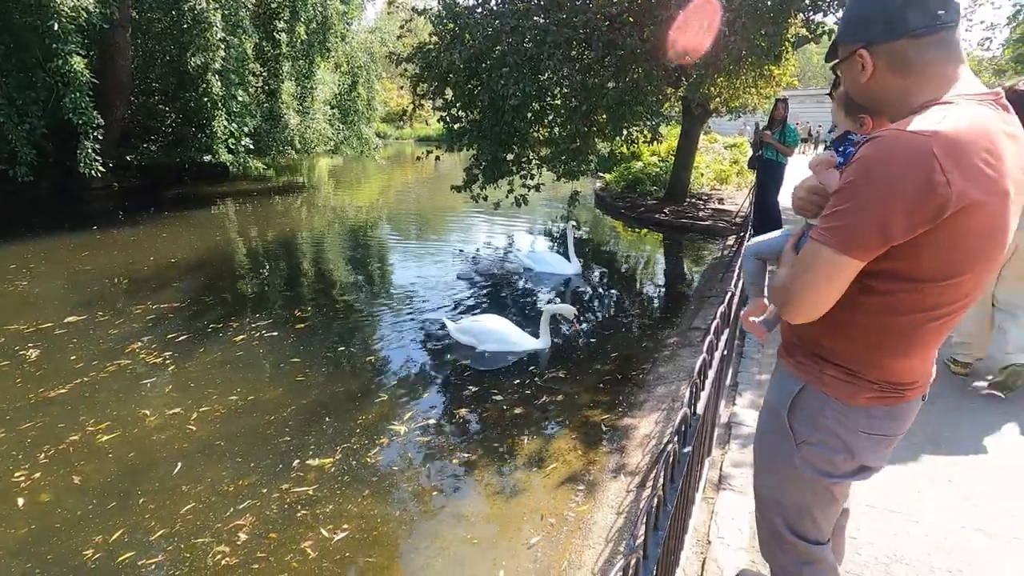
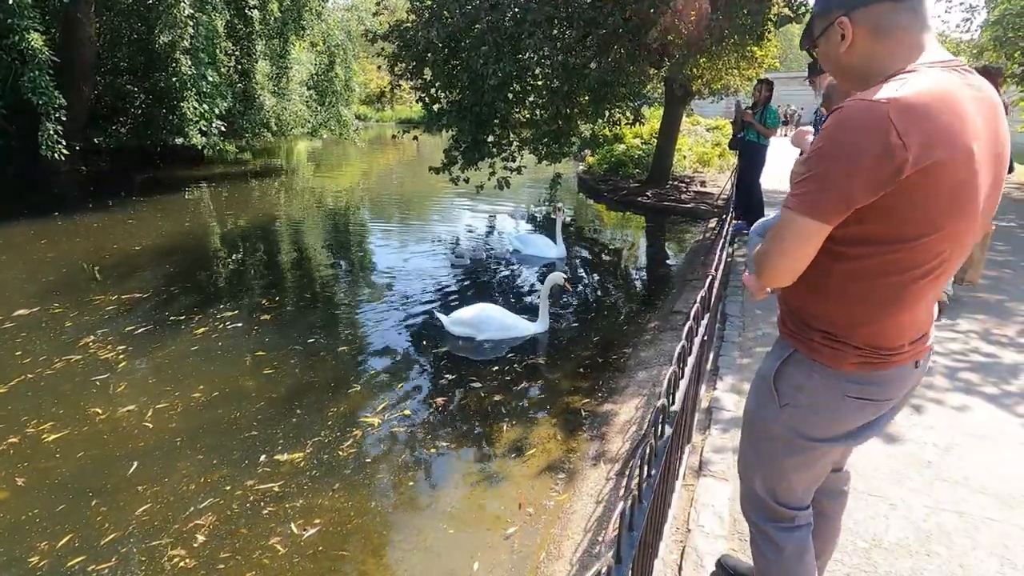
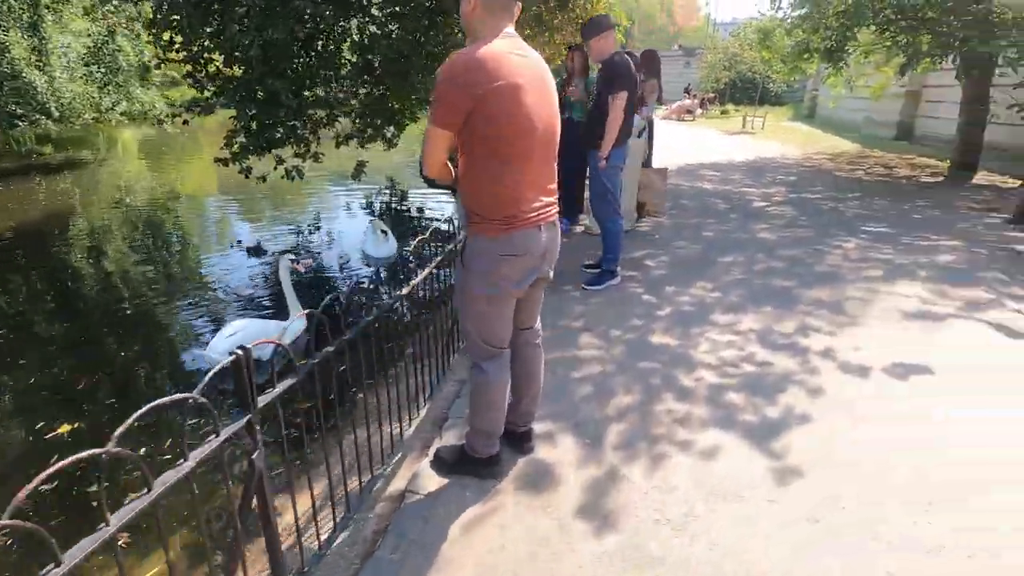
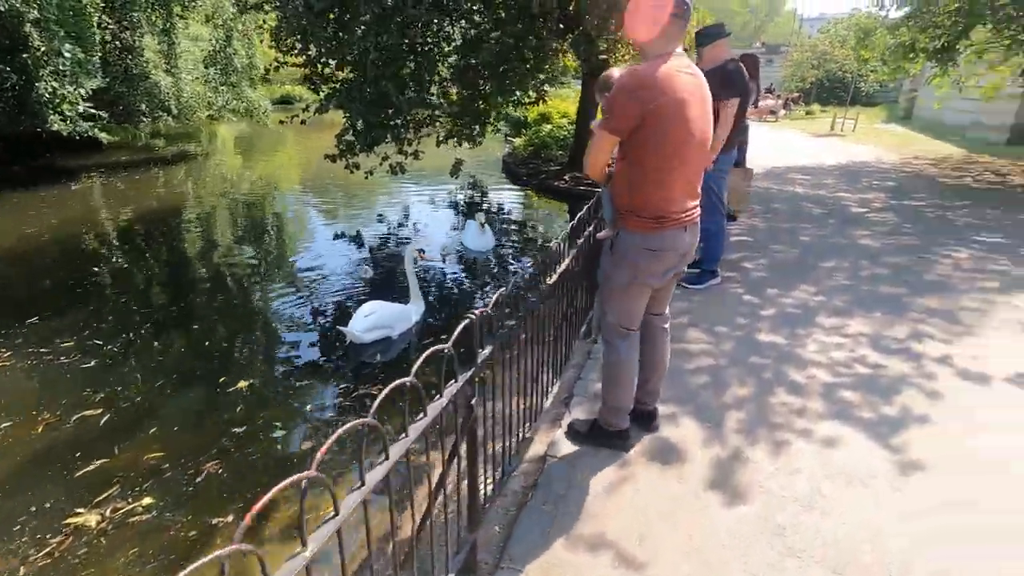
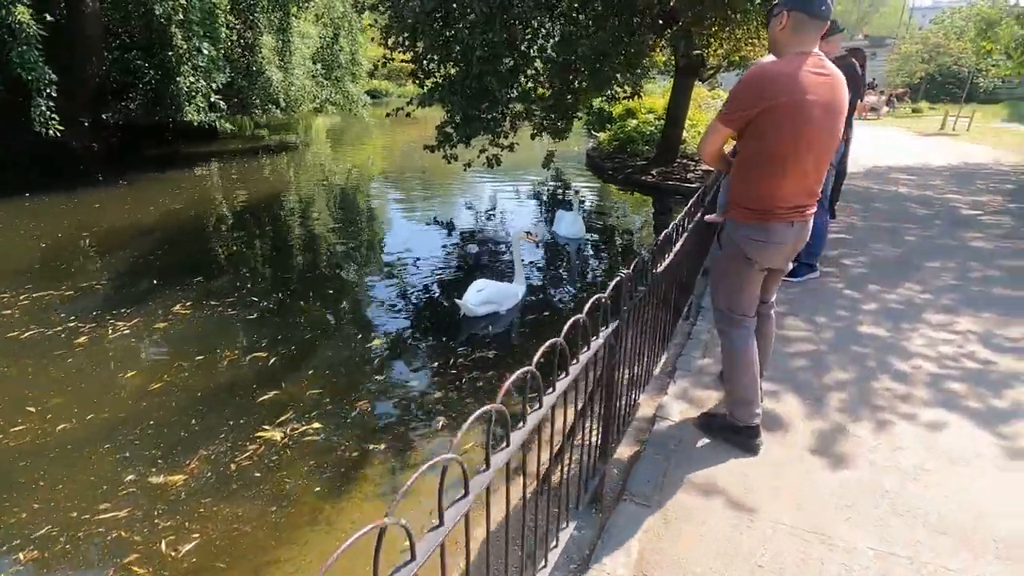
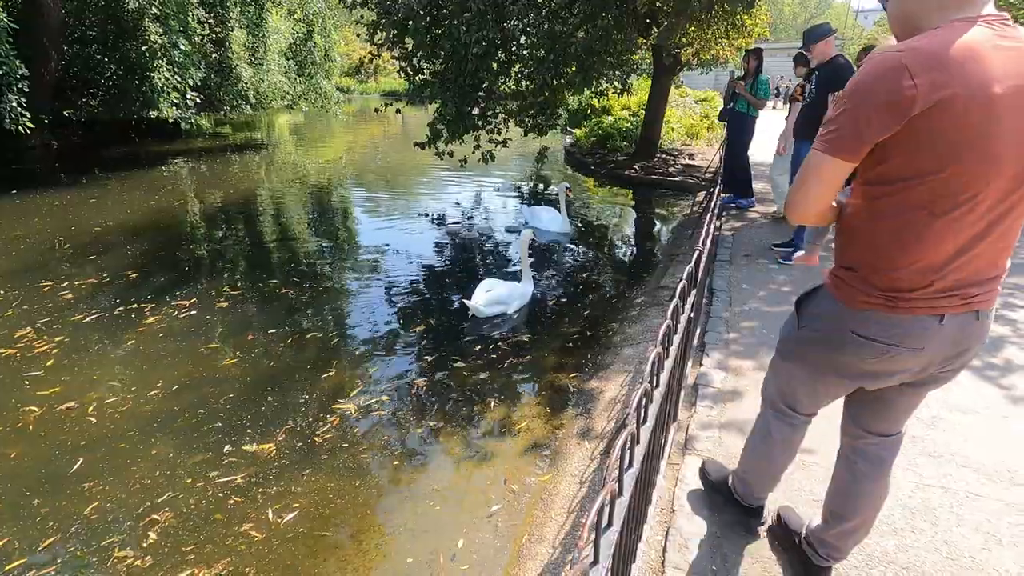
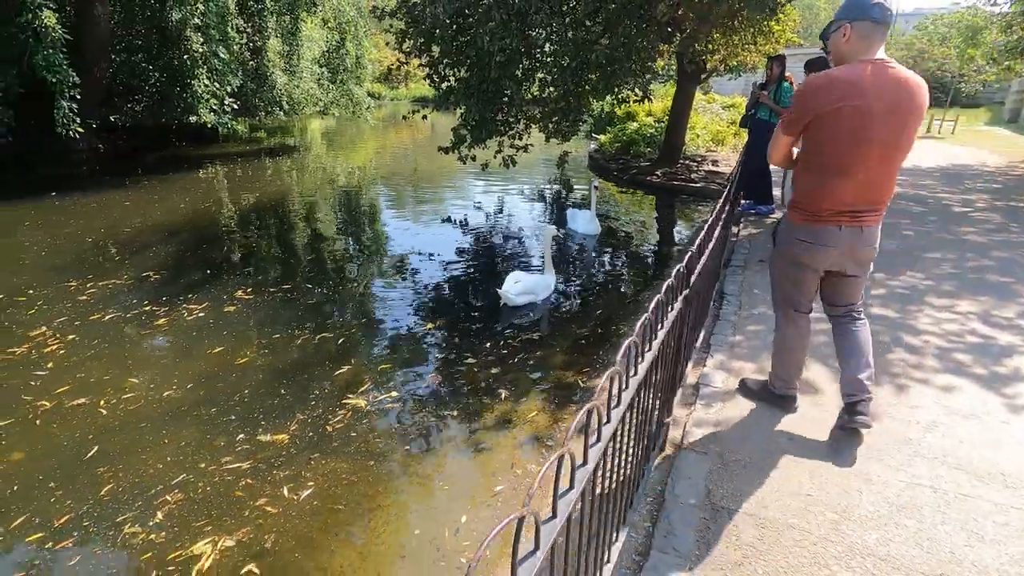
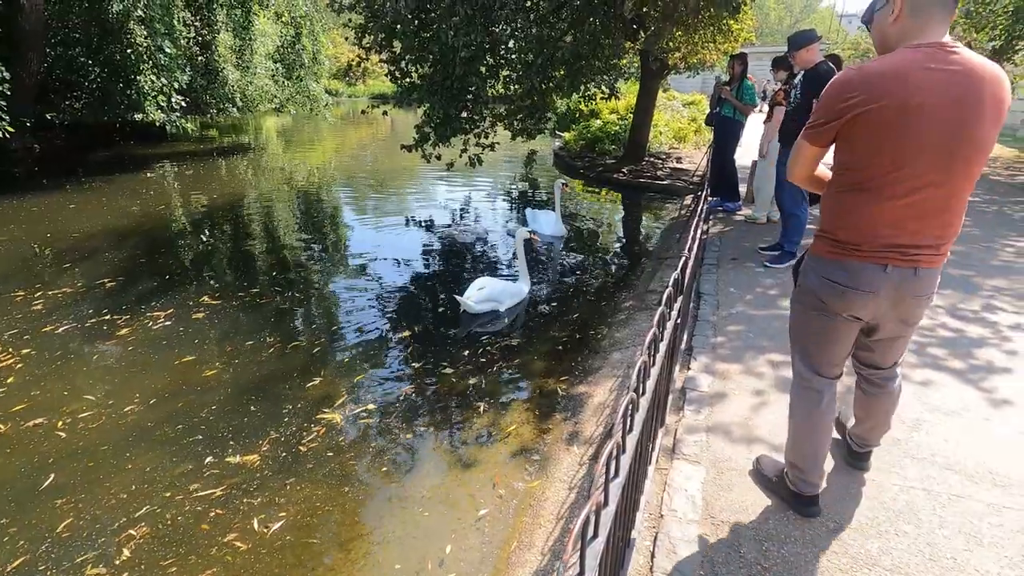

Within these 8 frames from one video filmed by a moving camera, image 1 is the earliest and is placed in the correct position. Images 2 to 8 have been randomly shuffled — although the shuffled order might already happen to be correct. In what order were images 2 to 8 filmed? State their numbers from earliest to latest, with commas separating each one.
2, 6, 8, 7, 5, 4, 3
